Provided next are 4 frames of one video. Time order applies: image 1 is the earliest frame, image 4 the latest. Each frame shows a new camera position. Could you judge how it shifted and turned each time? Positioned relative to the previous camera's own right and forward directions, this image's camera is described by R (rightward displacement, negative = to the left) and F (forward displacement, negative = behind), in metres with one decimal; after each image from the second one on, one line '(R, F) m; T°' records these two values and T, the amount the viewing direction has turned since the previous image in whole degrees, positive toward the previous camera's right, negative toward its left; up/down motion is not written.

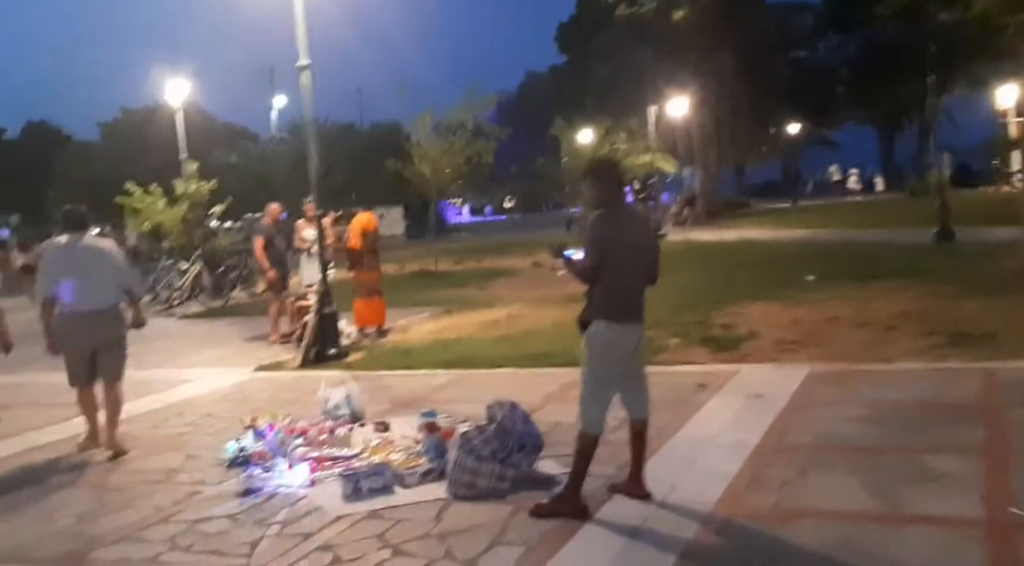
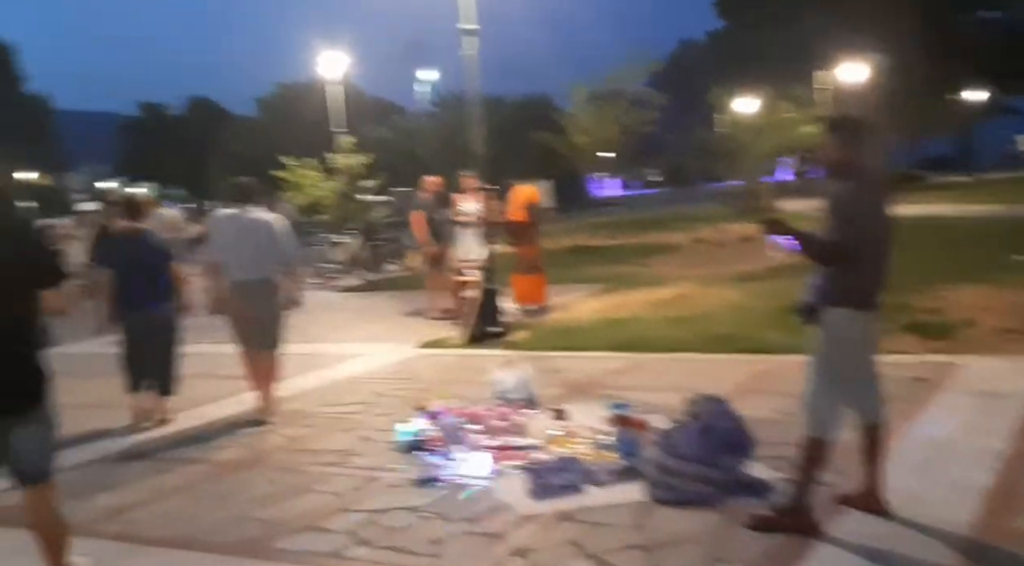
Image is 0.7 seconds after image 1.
(-0.4, +0.6) m; -9°
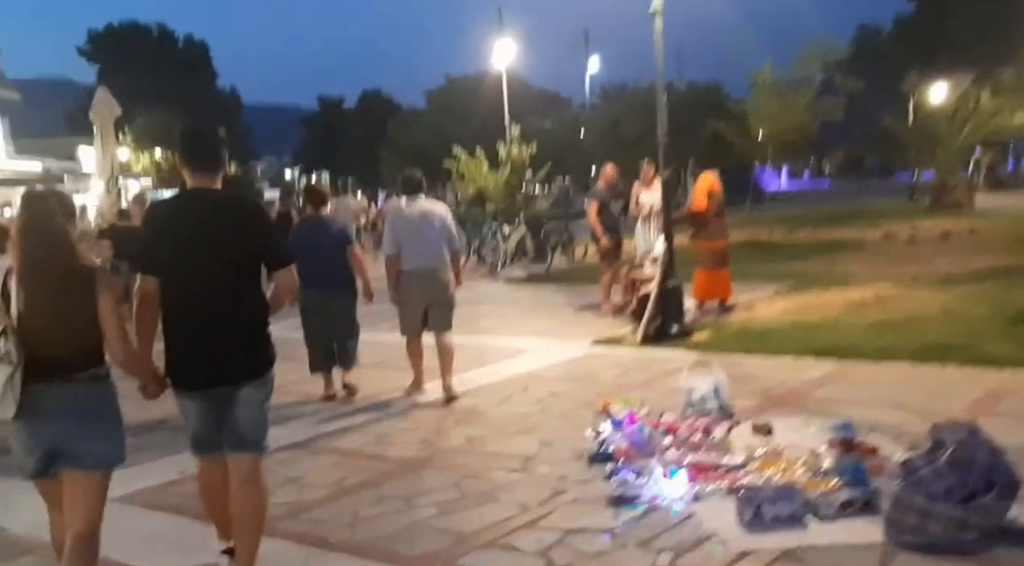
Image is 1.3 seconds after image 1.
(-0.3, +0.6) m; -10°
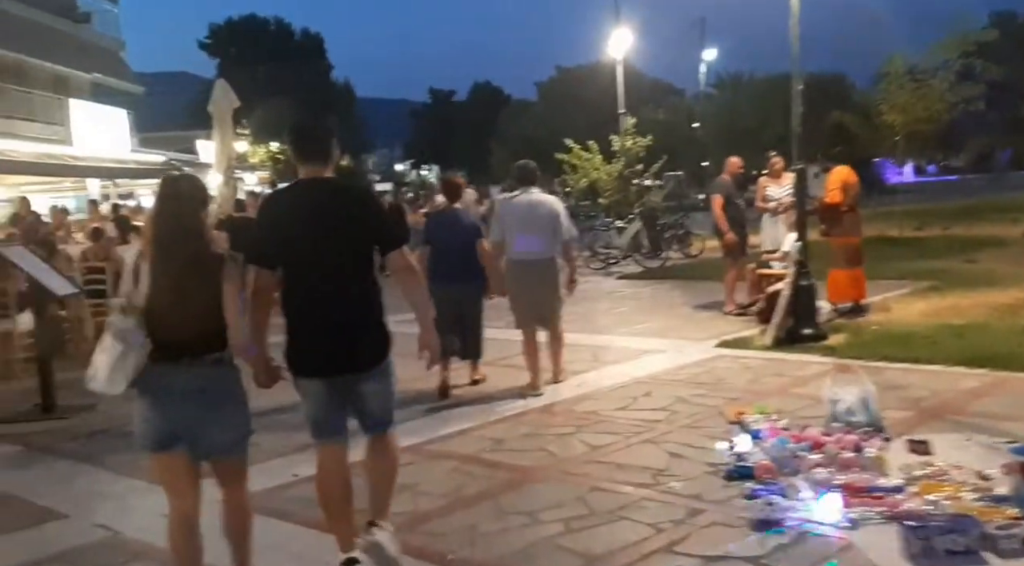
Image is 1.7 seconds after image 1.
(-0.2, +0.4) m; -7°
